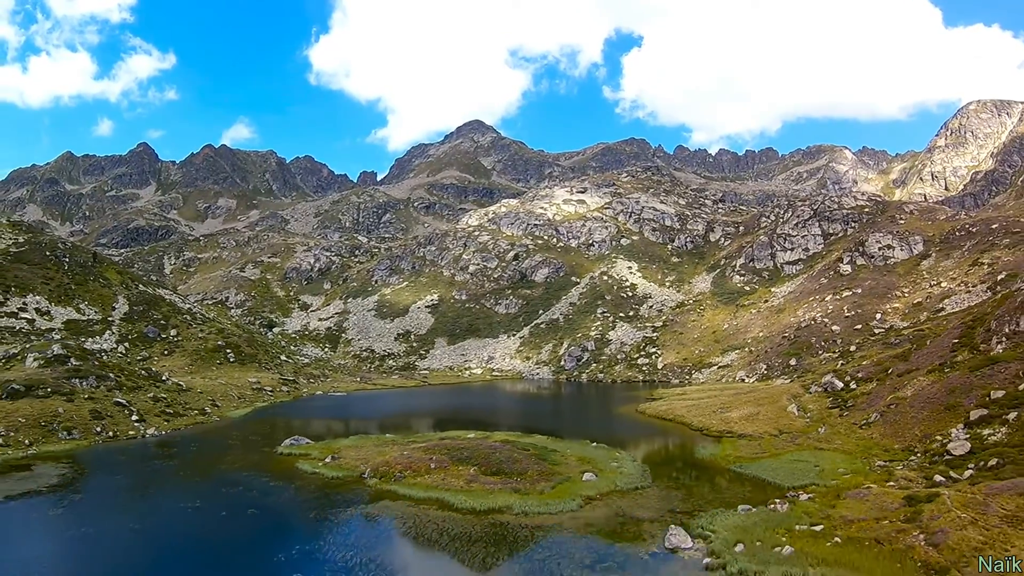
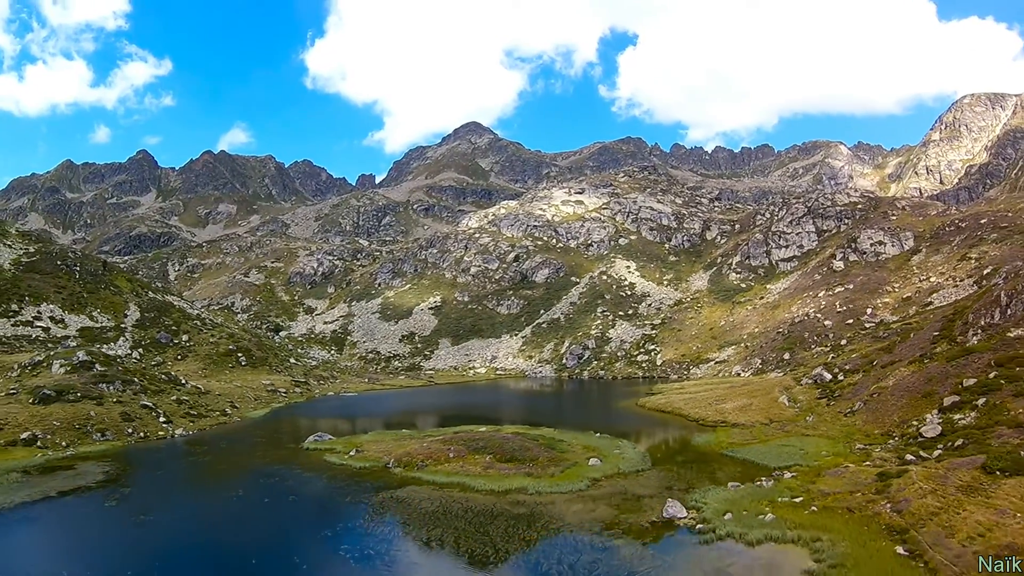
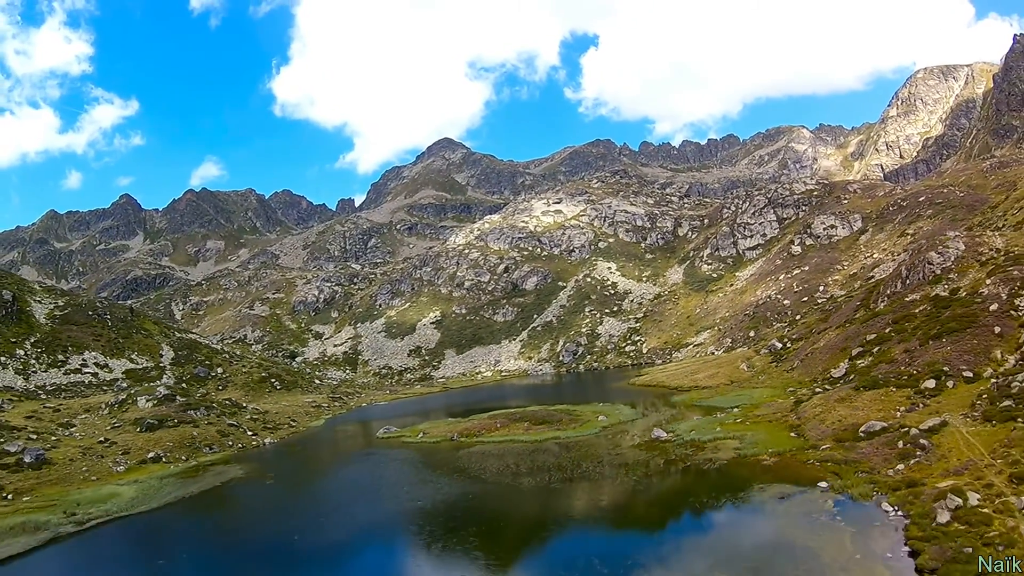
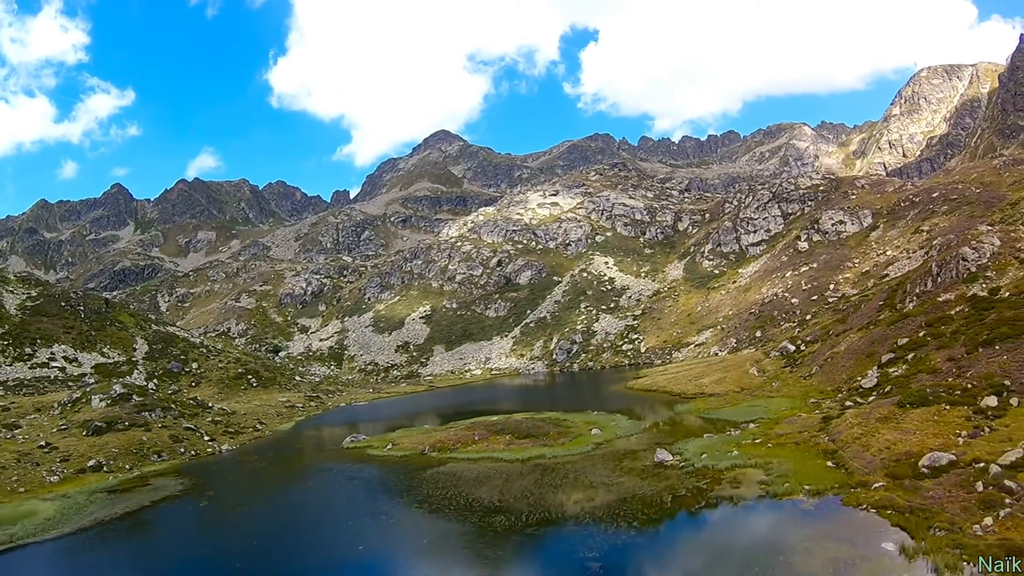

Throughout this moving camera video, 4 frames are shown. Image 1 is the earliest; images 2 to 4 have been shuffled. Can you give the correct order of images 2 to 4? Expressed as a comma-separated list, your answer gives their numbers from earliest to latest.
2, 4, 3
